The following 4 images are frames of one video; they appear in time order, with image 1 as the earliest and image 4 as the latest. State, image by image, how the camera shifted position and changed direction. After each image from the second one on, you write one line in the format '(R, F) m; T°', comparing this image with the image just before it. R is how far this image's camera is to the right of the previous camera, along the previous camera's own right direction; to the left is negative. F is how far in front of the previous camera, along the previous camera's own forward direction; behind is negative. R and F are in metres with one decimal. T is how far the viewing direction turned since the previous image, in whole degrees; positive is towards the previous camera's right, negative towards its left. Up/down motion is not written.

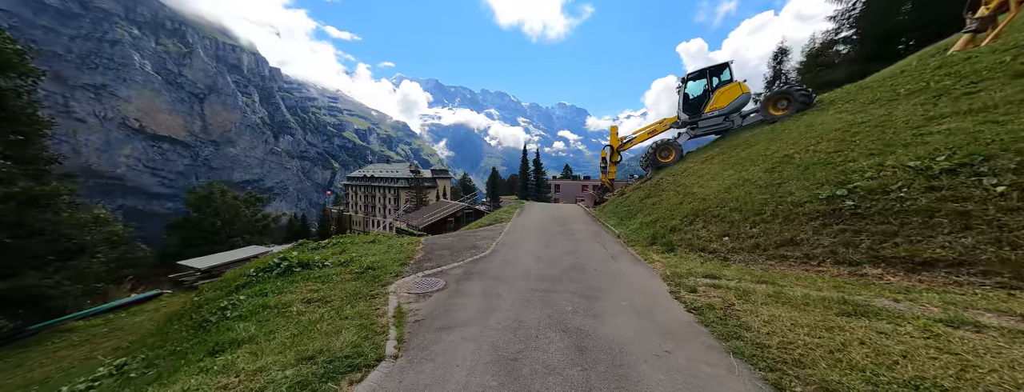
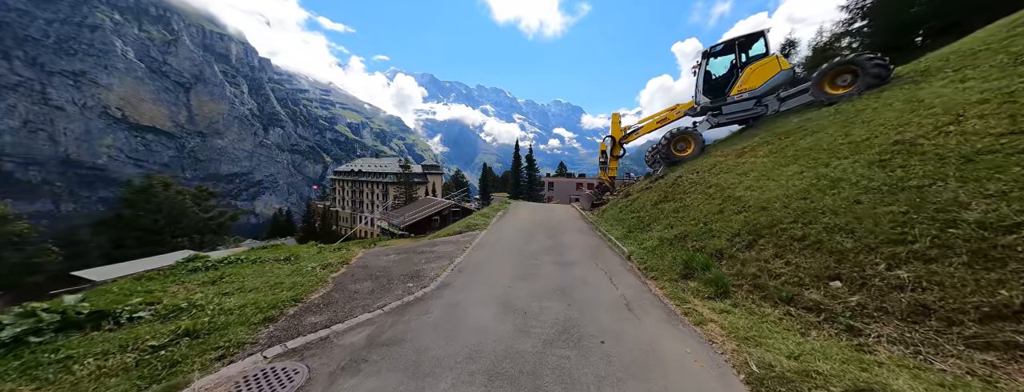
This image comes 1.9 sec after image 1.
(+0.7, +3.6) m; +1°
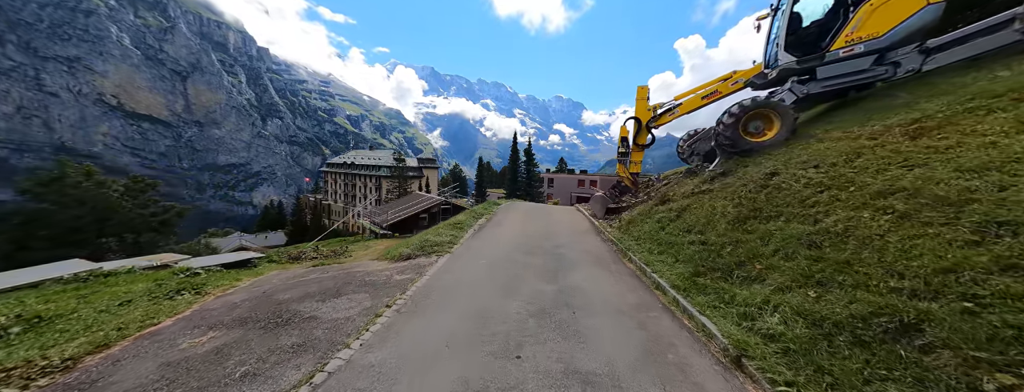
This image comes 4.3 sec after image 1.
(+0.5, +4.9) m; 0°
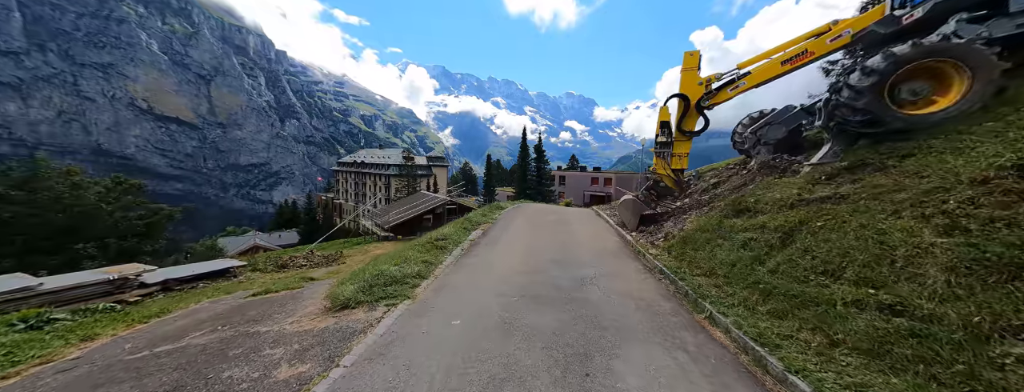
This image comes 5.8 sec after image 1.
(+0.3, +3.3) m; -2°
